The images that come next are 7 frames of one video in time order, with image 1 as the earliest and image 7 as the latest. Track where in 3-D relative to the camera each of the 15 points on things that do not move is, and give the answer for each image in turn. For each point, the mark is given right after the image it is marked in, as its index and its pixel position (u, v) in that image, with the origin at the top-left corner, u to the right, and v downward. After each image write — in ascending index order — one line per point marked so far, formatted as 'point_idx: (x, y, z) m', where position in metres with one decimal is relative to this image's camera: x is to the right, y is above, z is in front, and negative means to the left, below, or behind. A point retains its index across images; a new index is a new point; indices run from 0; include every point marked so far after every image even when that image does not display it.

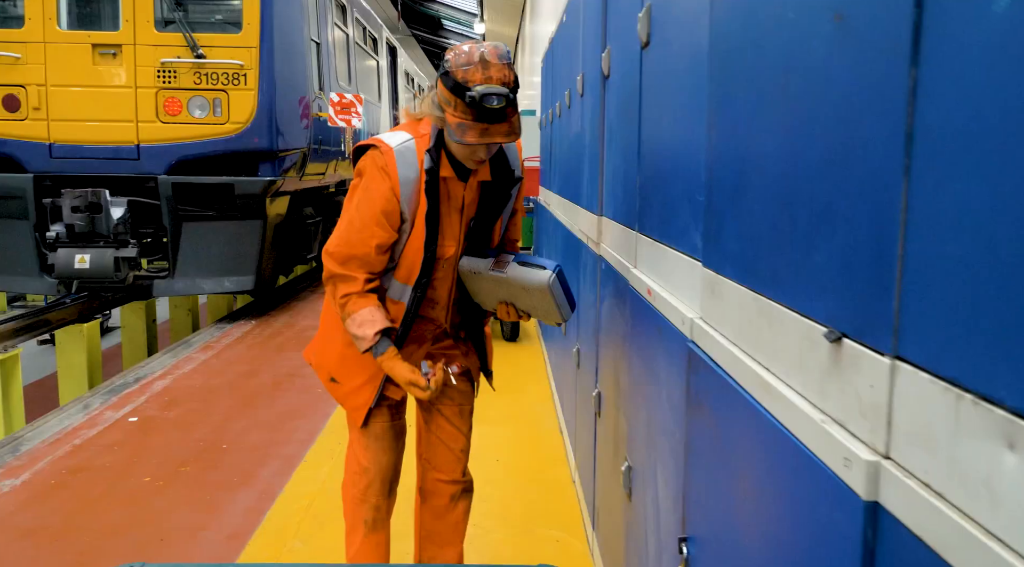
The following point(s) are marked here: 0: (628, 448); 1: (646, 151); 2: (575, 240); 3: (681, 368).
0: (+0.2, -0.3, +1.5) m
1: (+0.3, +0.2, +1.4) m
2: (+0.2, +0.1, +2.6) m
3: (+0.3, -0.1, +1.1) m
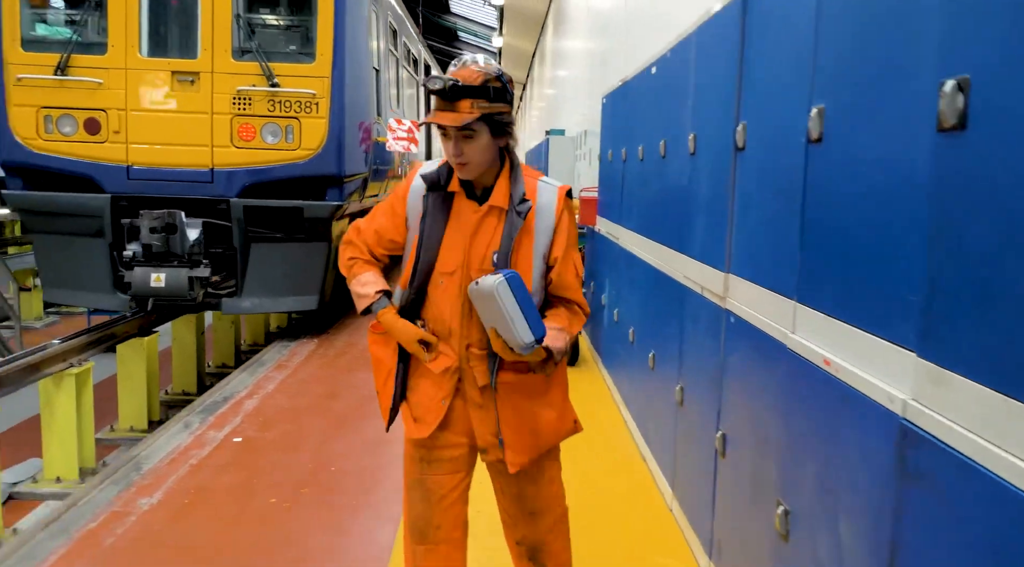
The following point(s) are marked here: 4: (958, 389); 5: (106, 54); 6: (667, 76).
0: (+0.6, -0.5, +1.7) m
1: (+0.6, +0.1, +1.6) m
2: (+0.6, 0.0, +2.8) m
3: (+0.6, -0.2, +1.3) m
4: (+0.7, -0.1, +1.1) m
5: (-2.6, +1.5, +4.9) m
6: (+0.6, +0.8, +3.0) m
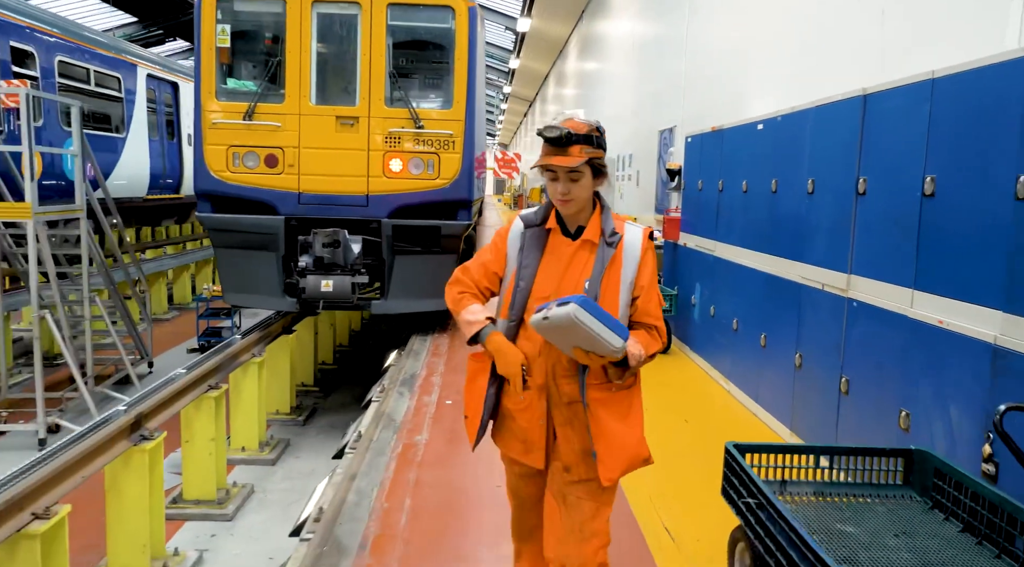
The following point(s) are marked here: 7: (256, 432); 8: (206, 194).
0: (+1.5, -0.4, +2.8) m
1: (+1.5, +0.1, +2.7) m
2: (+1.4, 0.0, +3.9) m
3: (+1.5, -0.2, +2.4) m
4: (+1.5, -0.1, +2.3) m
5: (-1.8, +1.4, +6.0) m
6: (+1.4, +0.8, +4.1) m
7: (-2.0, -1.2, +5.8) m
8: (-2.4, +0.7, +6.0) m
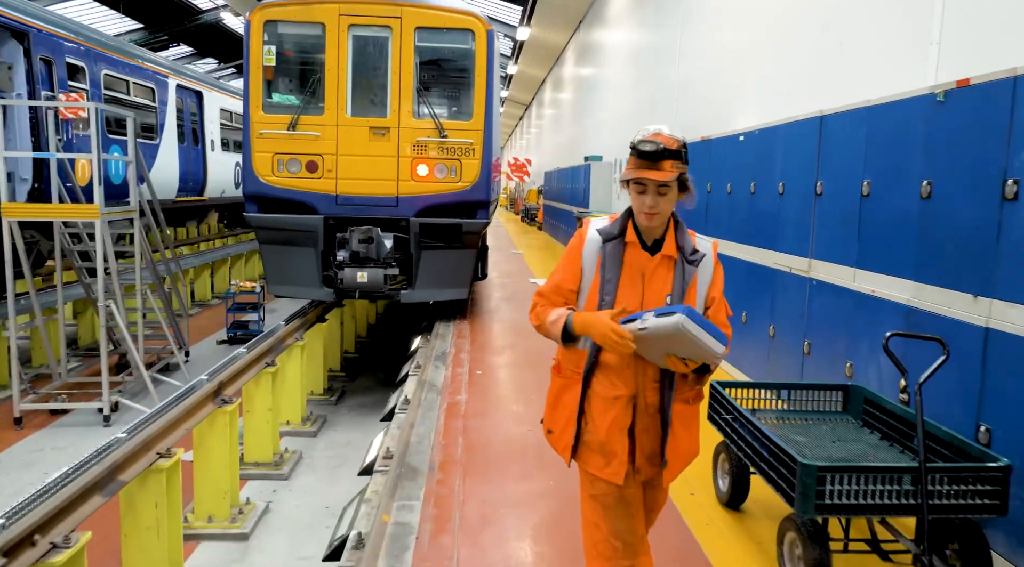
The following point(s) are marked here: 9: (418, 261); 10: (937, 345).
0: (+1.6, -0.4, +3.6) m
1: (+1.6, +0.2, +3.5) m
2: (+1.6, +0.1, +4.7) m
3: (+1.6, -0.1, +3.2) m
4: (+1.7, 0.0, +3.1) m
5: (-1.7, +1.5, +6.7) m
6: (+1.6, +0.9, +4.9) m
7: (-1.9, -1.1, +6.6) m
8: (-2.3, +0.8, +6.8) m
9: (-0.9, +0.2, +6.9) m
10: (+1.7, -0.2, +3.0) m
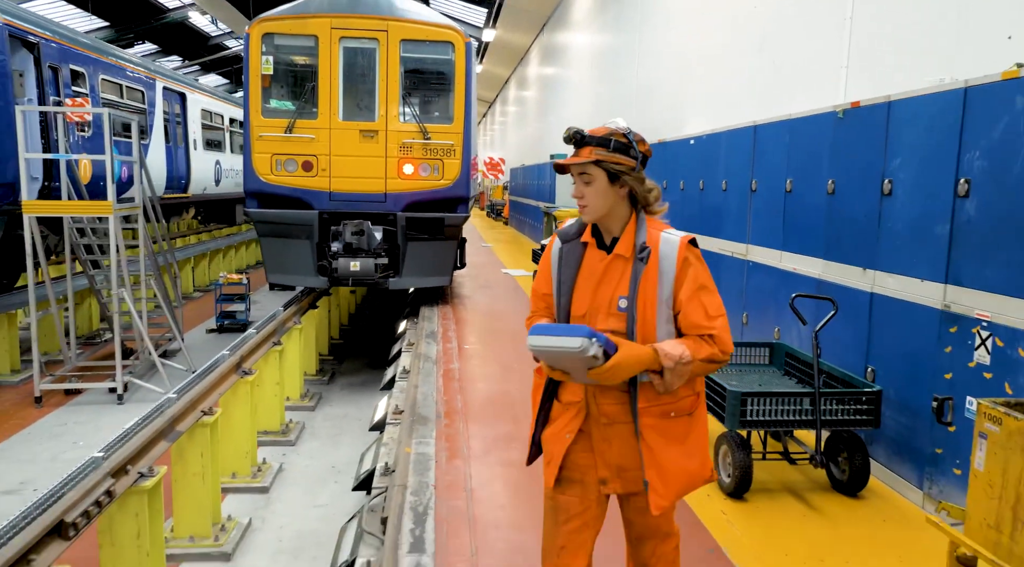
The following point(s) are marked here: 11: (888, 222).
0: (+1.6, -0.2, +4.4) m
1: (+1.6, +0.3, +4.4) m
2: (+1.5, +0.2, +5.6) m
3: (+1.6, 0.0, +4.0) m
4: (+1.7, +0.1, +3.9) m
5: (-1.9, +1.6, +7.4) m
6: (+1.5, +1.0, +5.7) m
7: (-2.0, -1.0, +7.2) m
8: (-2.5, +0.9, +7.4) m
9: (-1.1, +0.3, +7.6) m
10: (+1.6, -0.1, +3.9) m
11: (+1.7, +0.3, +3.5) m
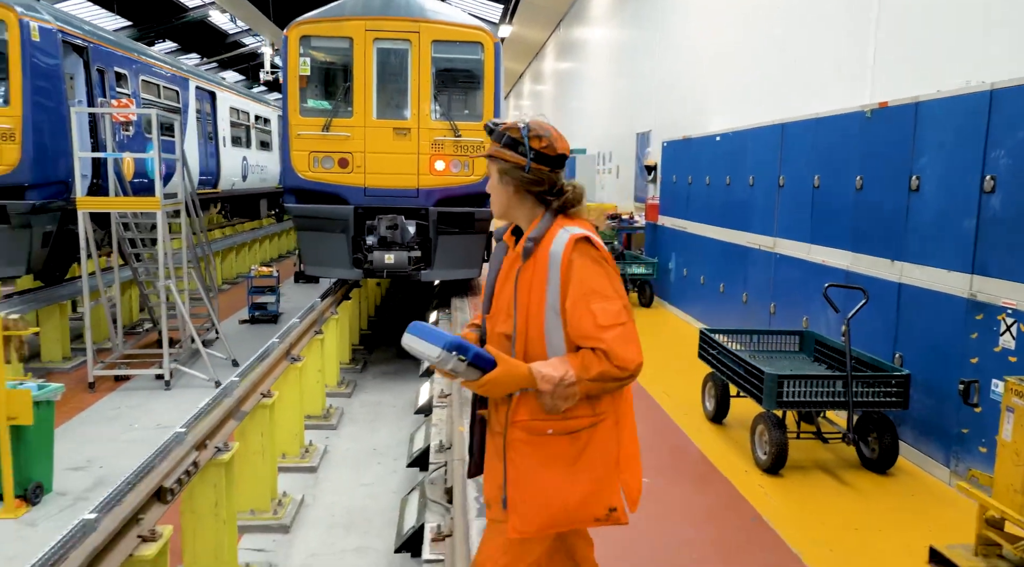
0: (+1.8, -0.2, +4.7) m
1: (+1.8, +0.4, +4.6) m
2: (+1.7, +0.3, +5.8) m
3: (+1.8, 0.0, +4.2) m
4: (+1.9, +0.1, +4.1) m
5: (-1.6, +1.7, +7.7) m
6: (+1.7, +1.1, +5.9) m
7: (-1.8, -0.9, +7.5) m
8: (-2.2, +1.0, +7.7) m
9: (-0.8, +0.4, +7.9) m
10: (+1.9, -0.1, +4.1) m
11: (+2.0, +0.3, +3.7) m
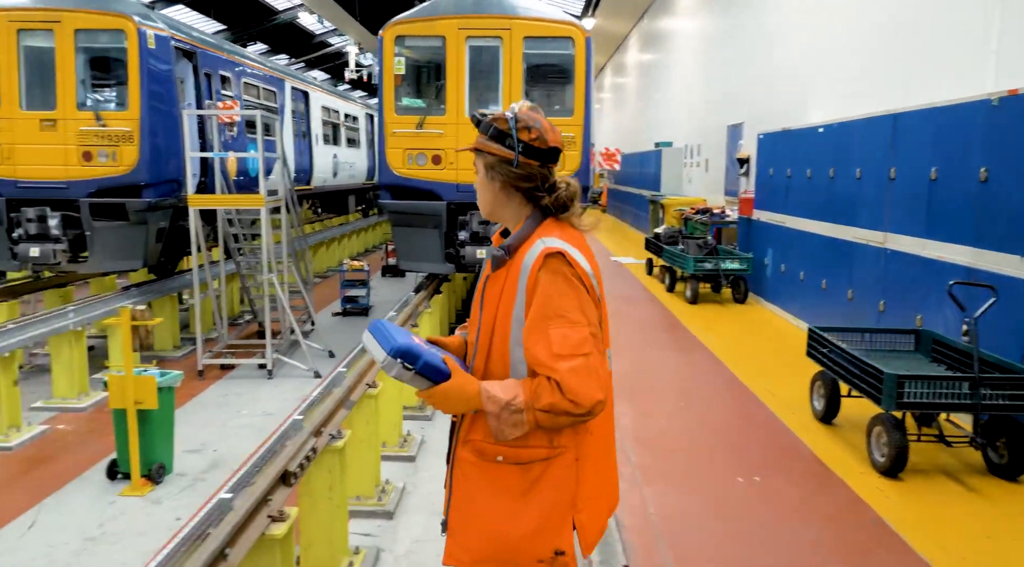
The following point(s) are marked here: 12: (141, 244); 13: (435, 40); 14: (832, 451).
0: (+2.4, -0.2, +4.5) m
1: (+2.4, +0.4, +4.4) m
2: (+2.4, +0.3, +5.6) m
3: (+2.4, 0.0, +4.1) m
4: (+2.5, +0.2, +3.9) m
5: (-0.7, +1.7, +7.8) m
6: (+2.5, +1.1, +5.8) m
7: (-0.9, -0.9, +7.7) m
8: (-1.3, +1.0, +7.9) m
9: (+0.2, +0.5, +7.9) m
10: (+2.4, -0.1, +3.9) m
11: (+2.5, +0.3, +3.5) m
12: (-3.9, +0.4, +7.9) m
13: (-0.8, +2.5, +7.8) m
14: (+1.7, -0.9, +4.0) m
